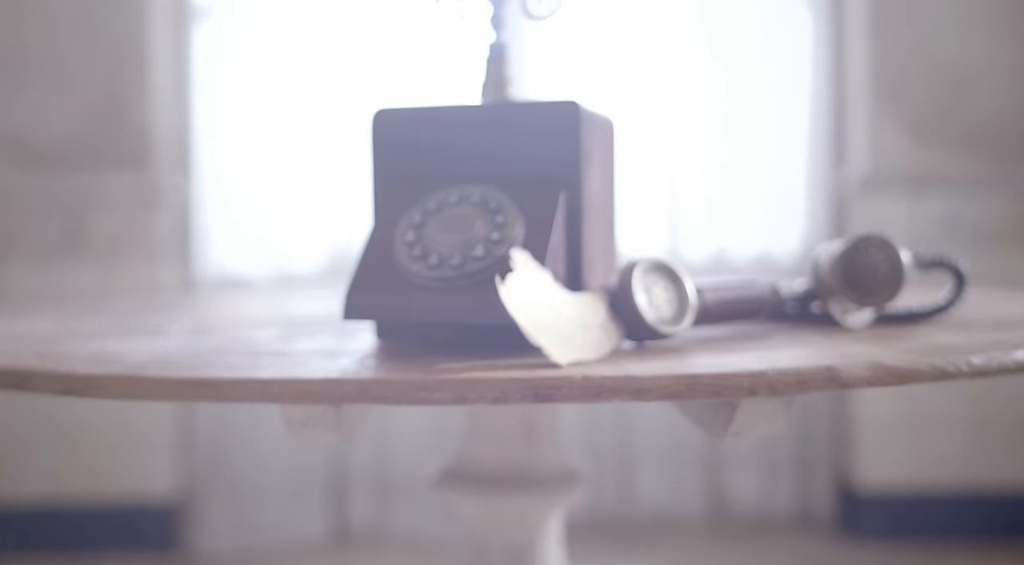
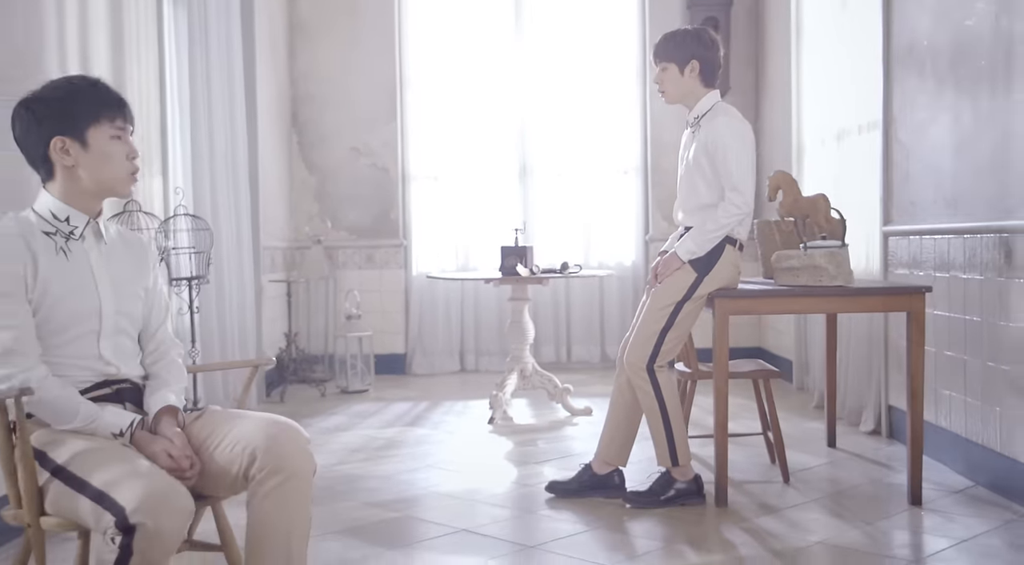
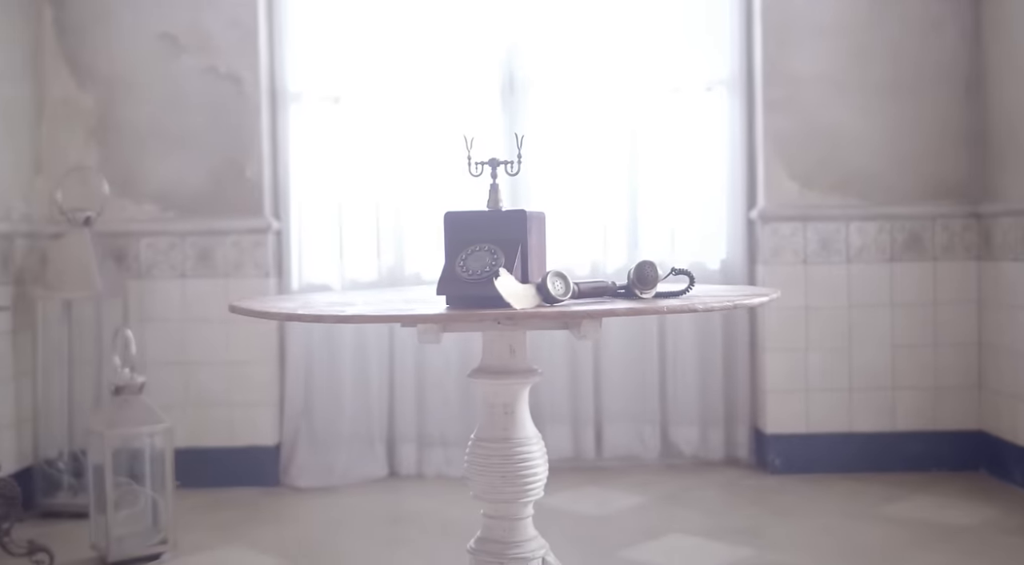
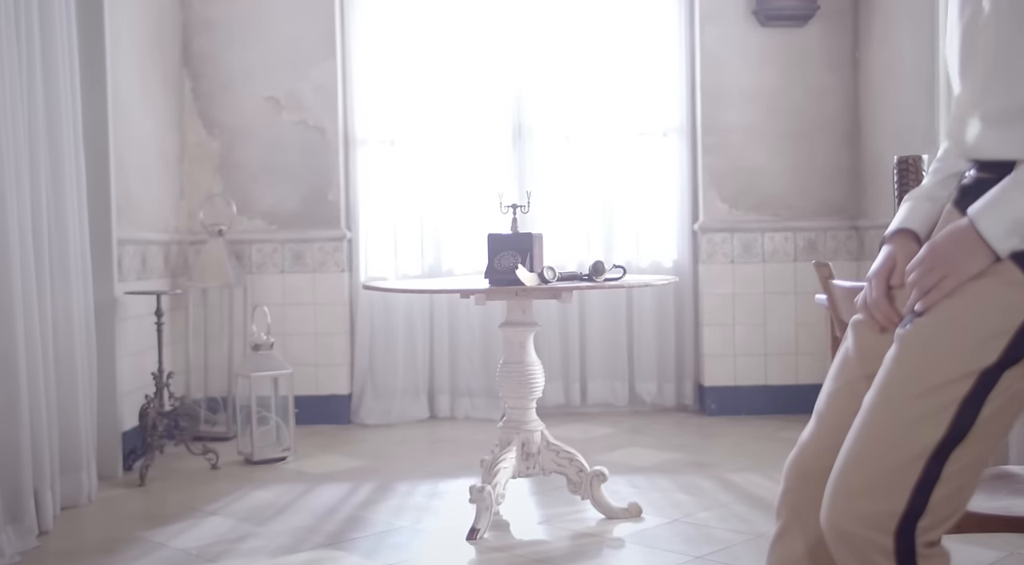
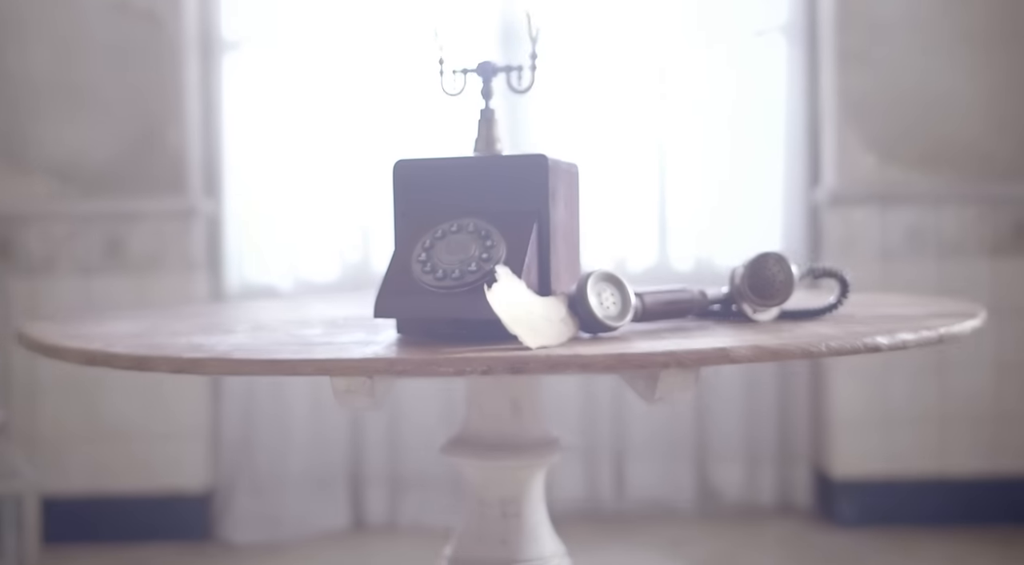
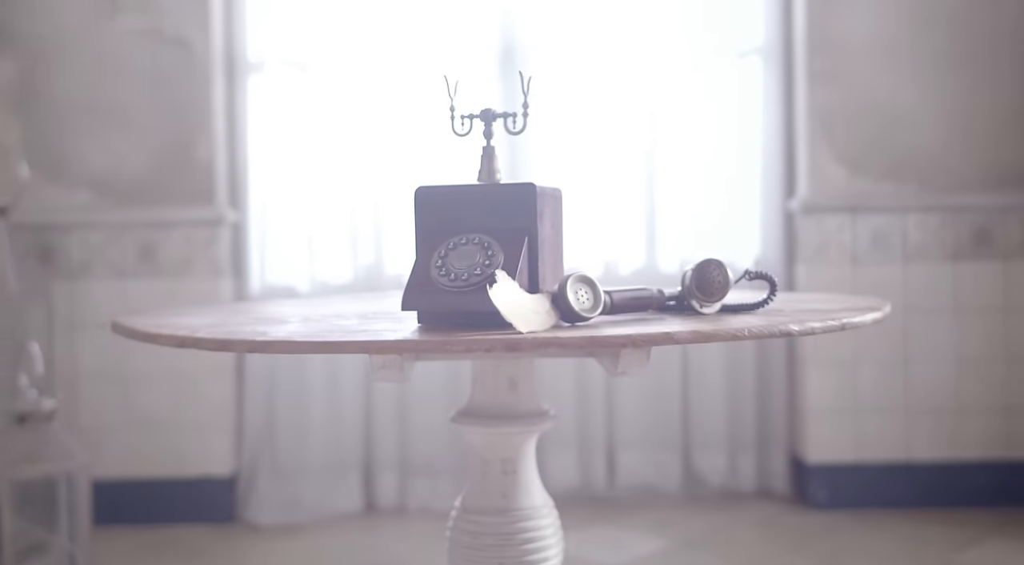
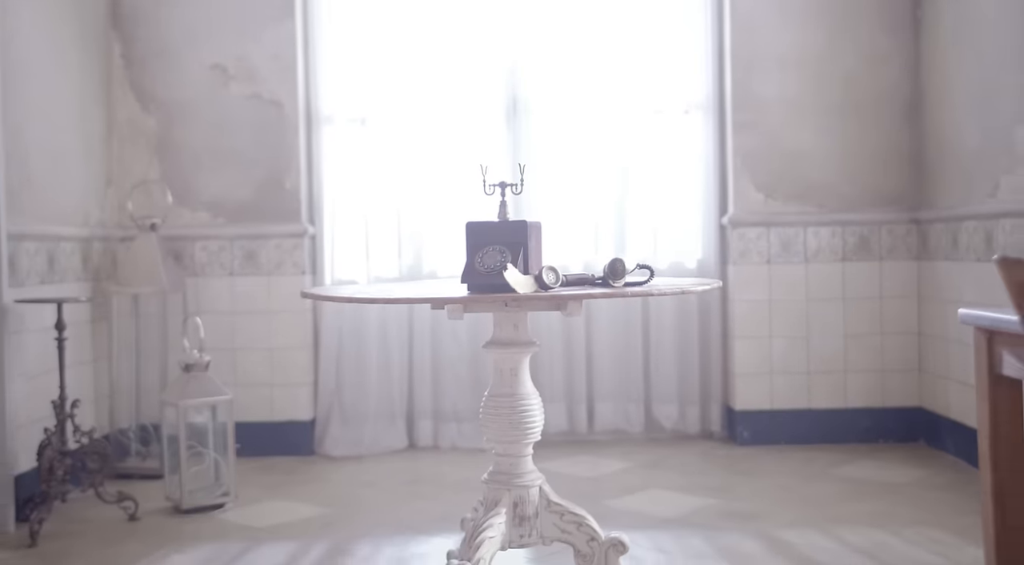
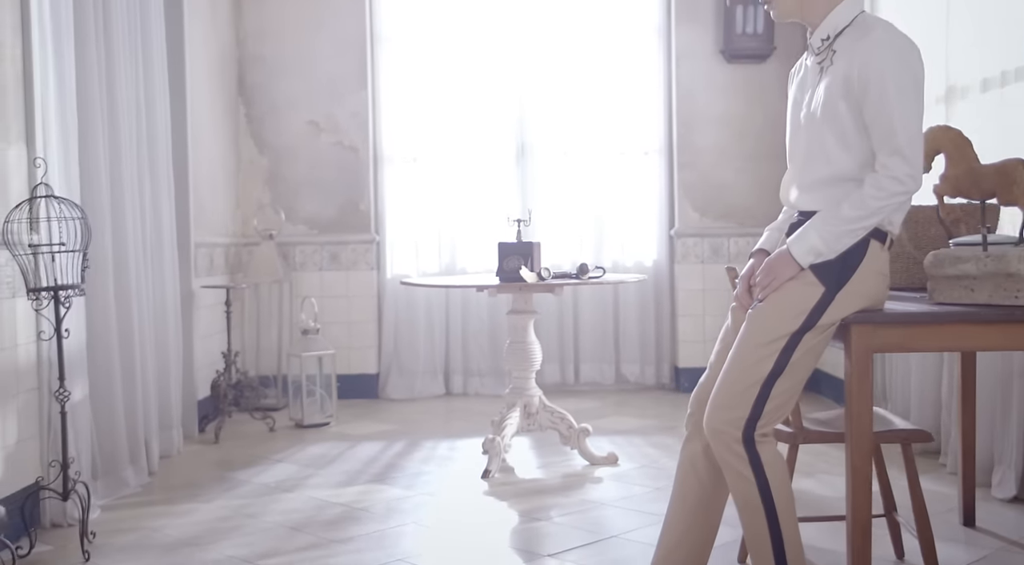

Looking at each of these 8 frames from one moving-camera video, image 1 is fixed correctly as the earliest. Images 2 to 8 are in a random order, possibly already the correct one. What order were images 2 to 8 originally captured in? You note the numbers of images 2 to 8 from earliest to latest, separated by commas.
5, 6, 3, 7, 4, 8, 2
